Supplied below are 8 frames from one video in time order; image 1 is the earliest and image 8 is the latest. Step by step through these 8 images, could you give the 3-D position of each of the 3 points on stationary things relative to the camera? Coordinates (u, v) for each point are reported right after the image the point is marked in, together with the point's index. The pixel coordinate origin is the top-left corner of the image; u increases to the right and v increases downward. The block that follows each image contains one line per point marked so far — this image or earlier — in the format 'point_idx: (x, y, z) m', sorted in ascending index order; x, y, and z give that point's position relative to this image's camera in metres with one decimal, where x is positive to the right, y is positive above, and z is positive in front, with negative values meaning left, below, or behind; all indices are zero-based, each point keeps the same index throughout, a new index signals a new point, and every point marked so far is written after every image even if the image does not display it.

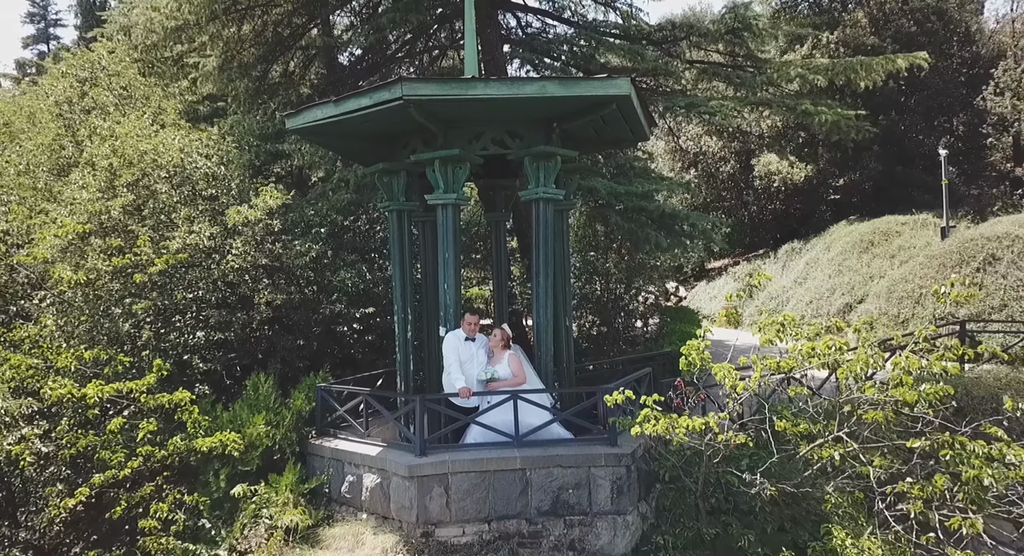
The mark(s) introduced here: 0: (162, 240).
0: (-3.3, +0.4, +7.5) m
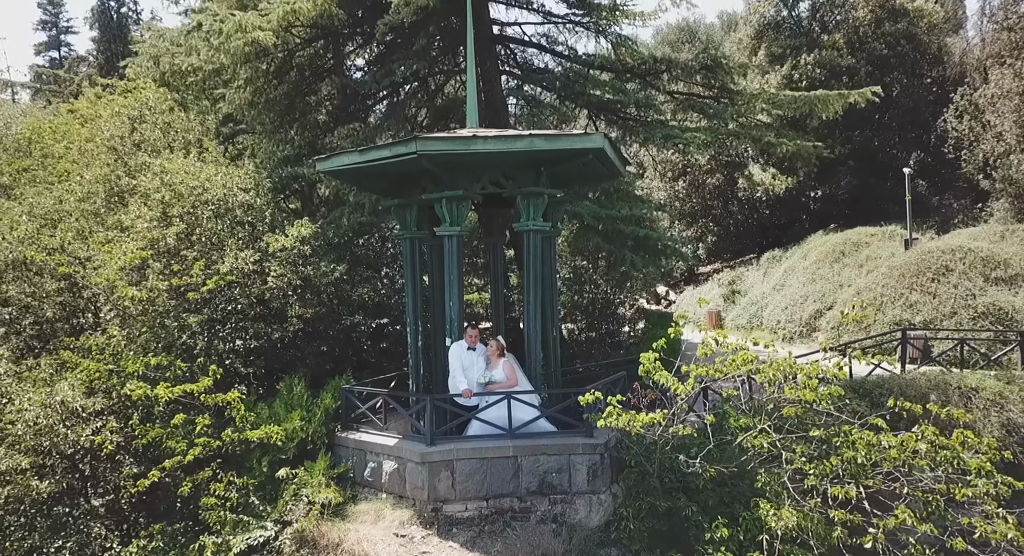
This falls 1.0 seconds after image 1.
0: (-3.4, +0.2, +8.7) m
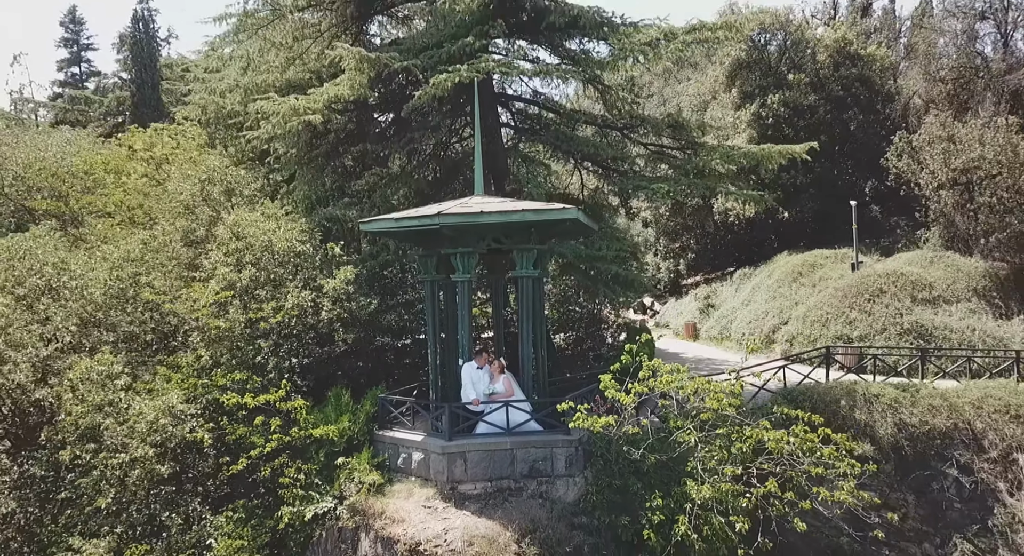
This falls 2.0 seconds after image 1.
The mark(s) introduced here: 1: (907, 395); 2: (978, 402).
0: (-3.4, -0.3, +11.1) m
1: (+5.7, -1.7, +11.0) m
2: (+6.7, -1.7, +10.9) m
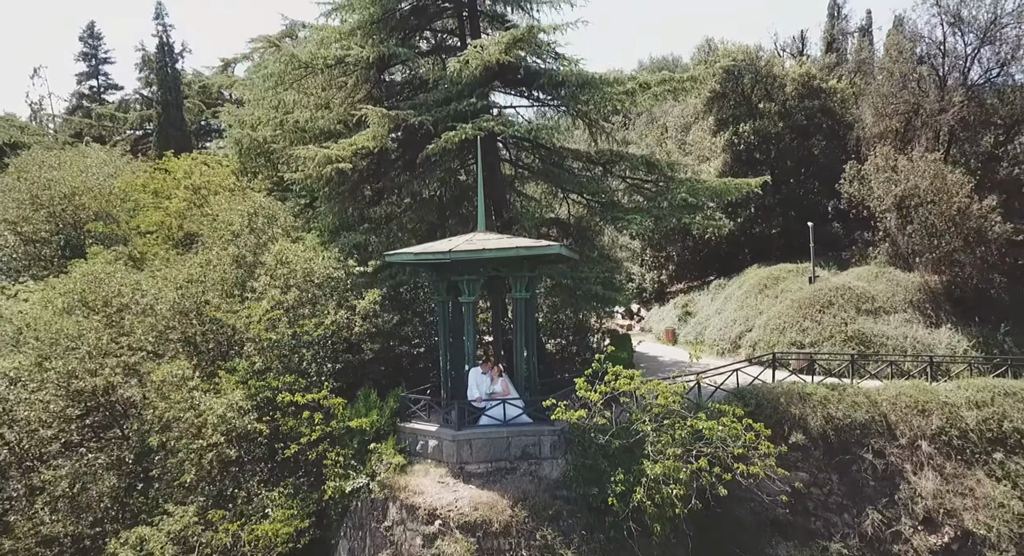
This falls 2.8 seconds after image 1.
0: (-3.5, -0.6, +13.5) m
1: (+5.6, -2.0, +13.4) m
2: (+6.6, -2.1, +13.3) m
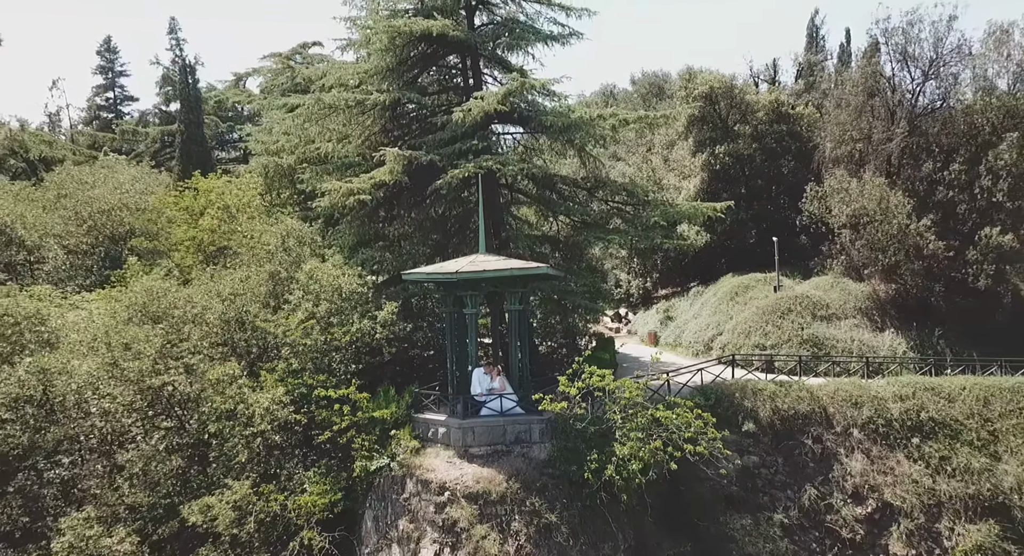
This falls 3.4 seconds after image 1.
0: (-3.5, -0.9, +16.0) m
1: (+5.5, -2.3, +15.9) m
2: (+6.5, -2.3, +15.7) m
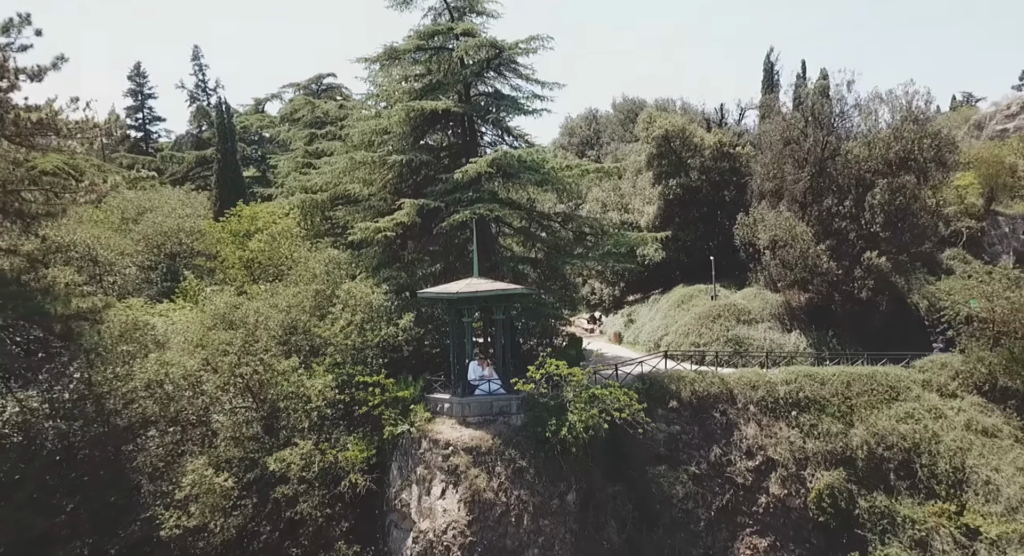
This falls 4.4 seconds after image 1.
0: (-3.9, -1.4, +21.6) m
1: (+5.1, -2.7, +21.5) m
2: (+6.1, -2.8, +21.3) m
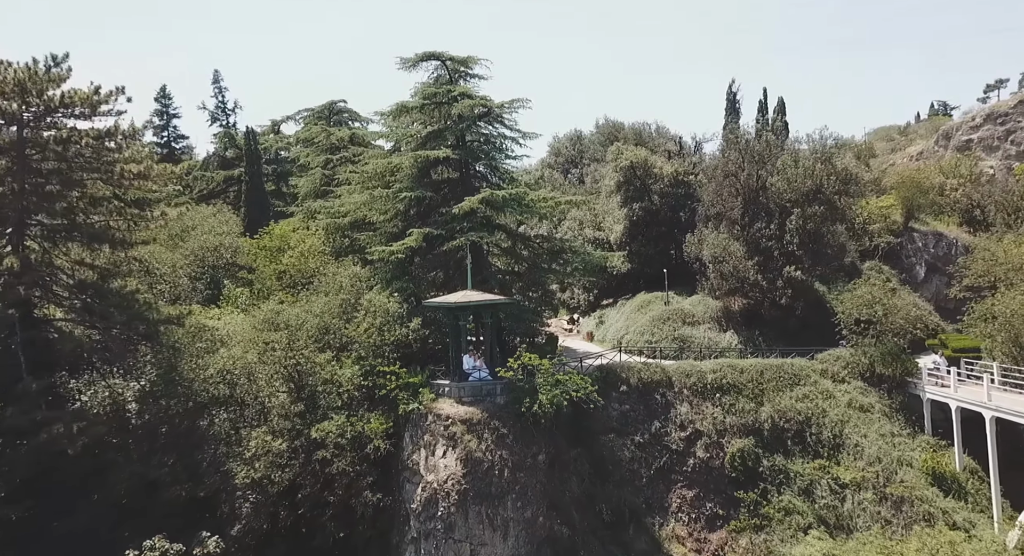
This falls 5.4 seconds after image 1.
0: (-4.4, -1.8, +27.5) m
1: (+4.6, -3.1, +27.4) m
2: (+5.6, -3.2, +27.2) m
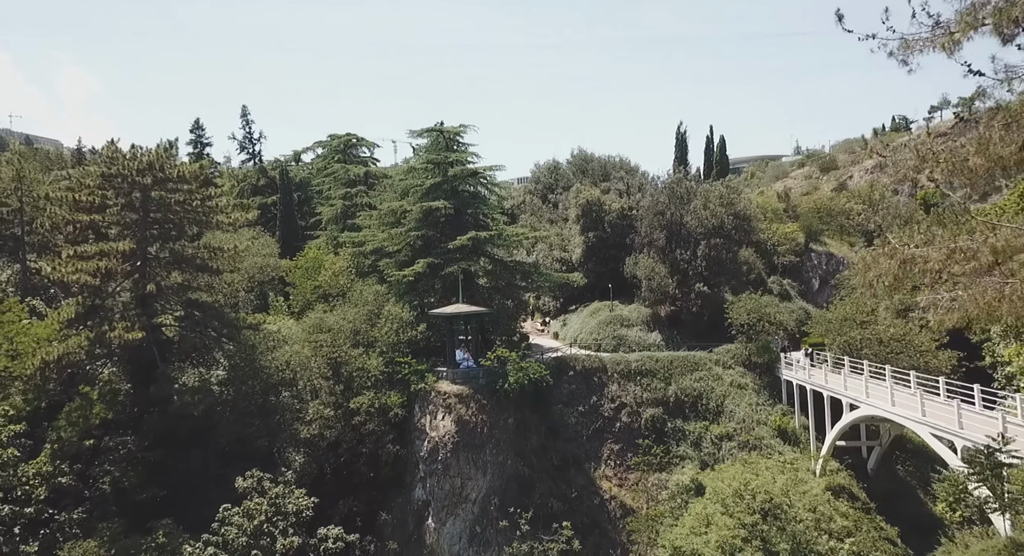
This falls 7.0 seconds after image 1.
0: (-5.4, -2.6, +38.0) m
1: (+3.6, -3.9, +37.9) m
2: (+4.7, -3.9, +37.8) m
